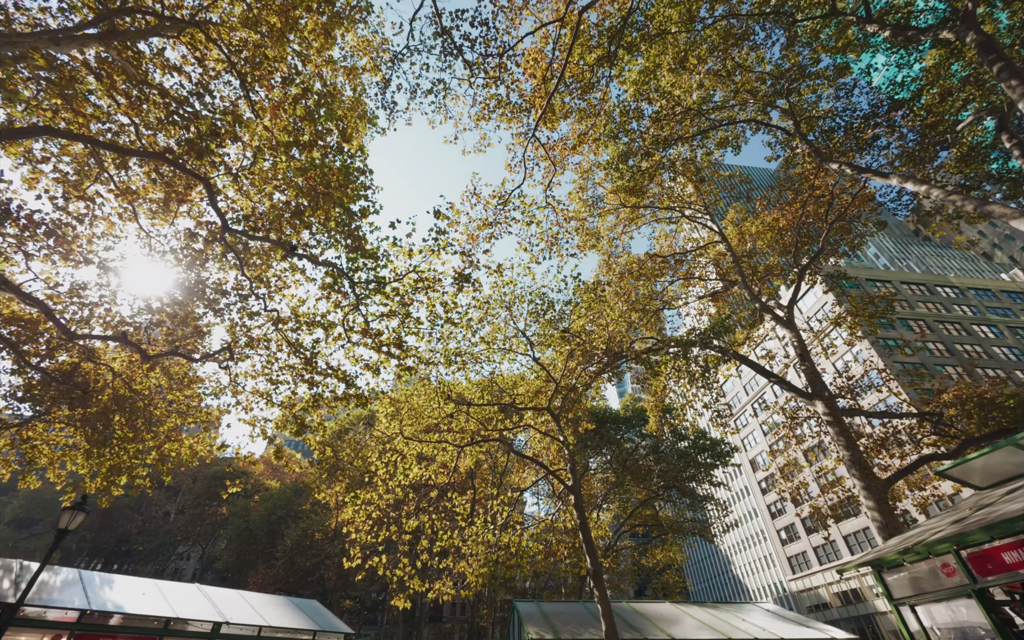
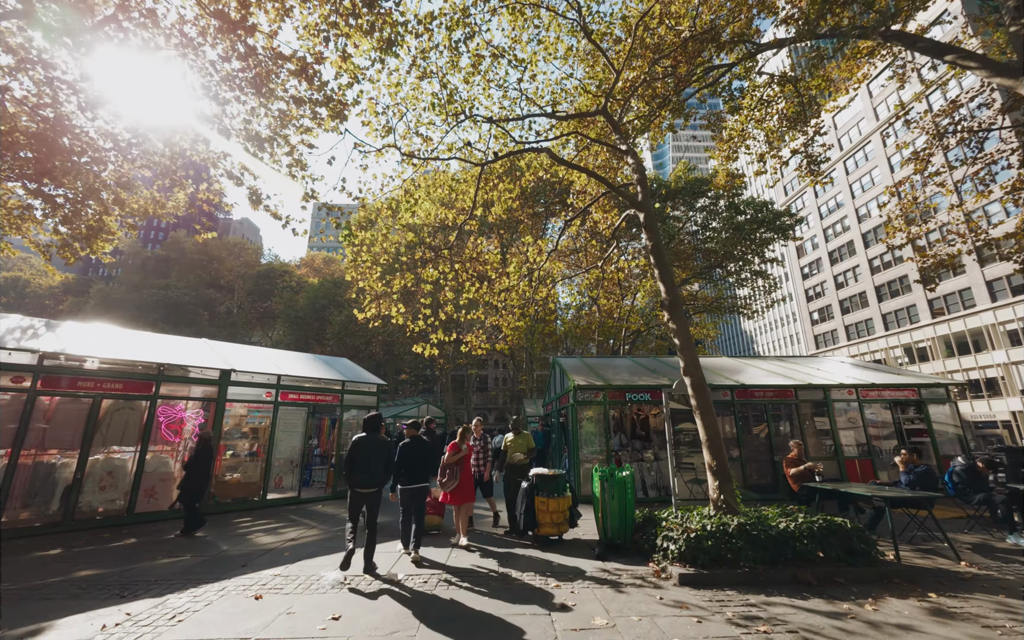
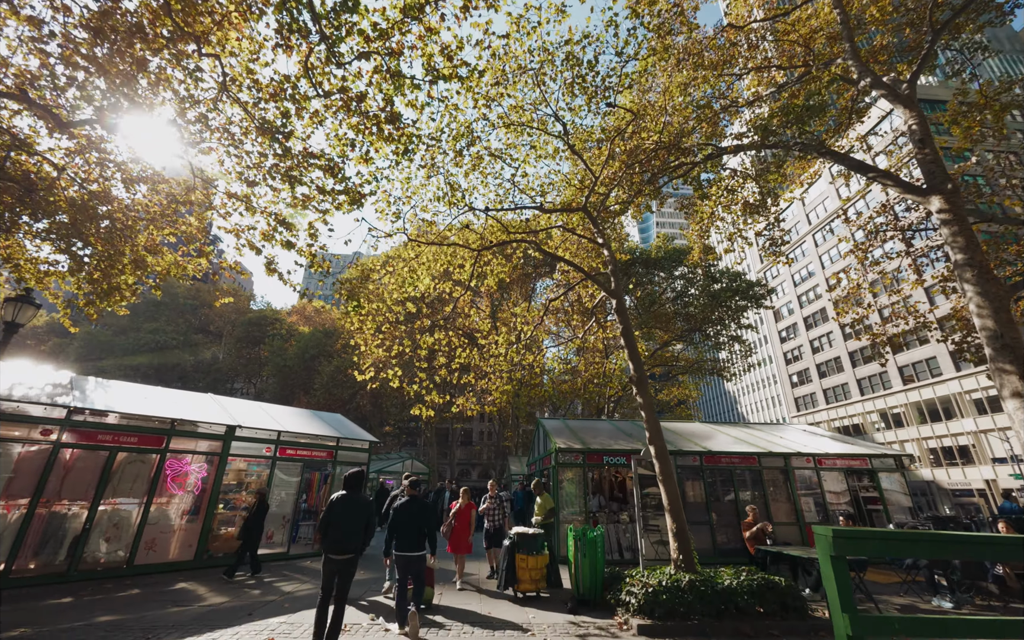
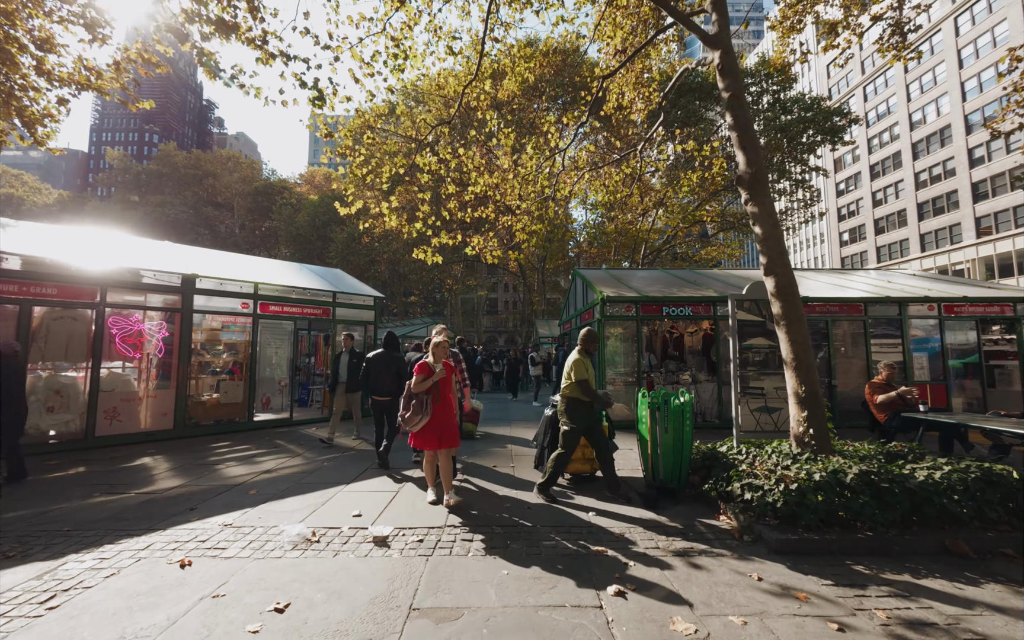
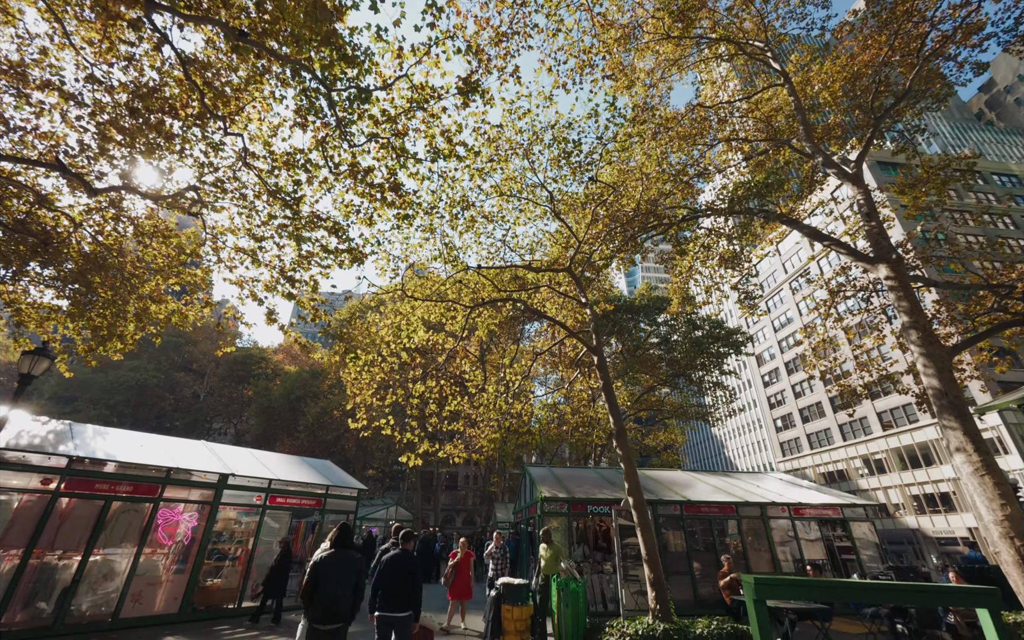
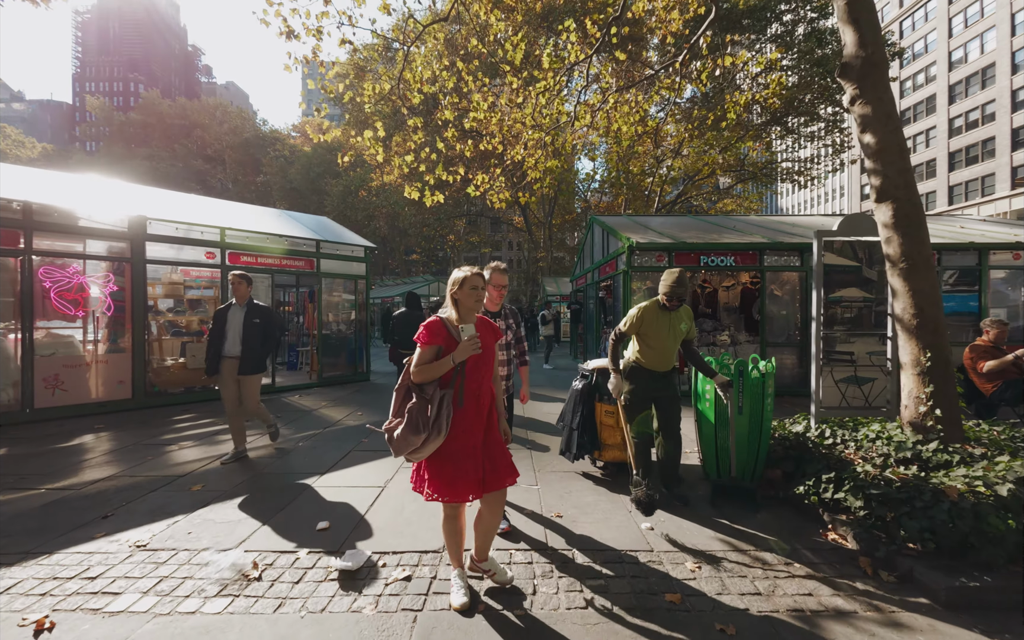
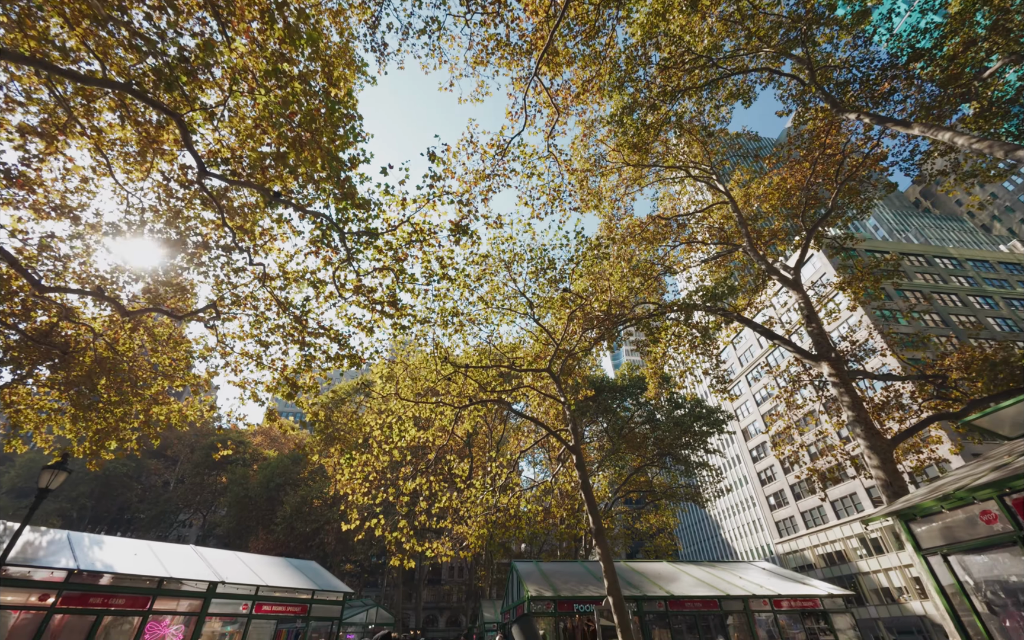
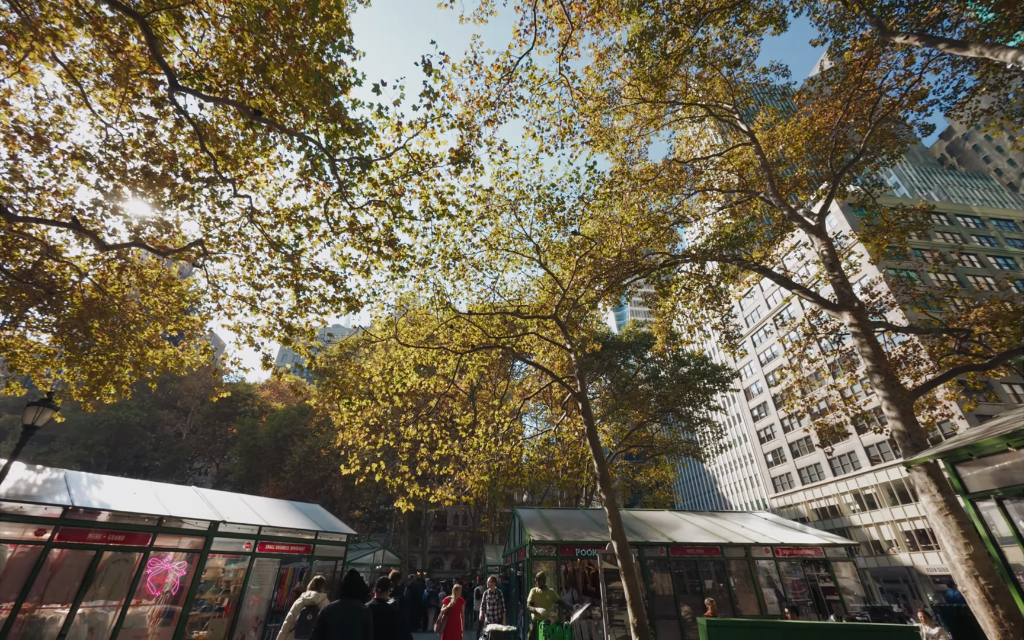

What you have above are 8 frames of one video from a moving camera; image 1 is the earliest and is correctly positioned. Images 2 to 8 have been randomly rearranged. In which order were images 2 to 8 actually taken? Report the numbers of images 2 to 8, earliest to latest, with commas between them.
7, 8, 5, 3, 2, 4, 6
